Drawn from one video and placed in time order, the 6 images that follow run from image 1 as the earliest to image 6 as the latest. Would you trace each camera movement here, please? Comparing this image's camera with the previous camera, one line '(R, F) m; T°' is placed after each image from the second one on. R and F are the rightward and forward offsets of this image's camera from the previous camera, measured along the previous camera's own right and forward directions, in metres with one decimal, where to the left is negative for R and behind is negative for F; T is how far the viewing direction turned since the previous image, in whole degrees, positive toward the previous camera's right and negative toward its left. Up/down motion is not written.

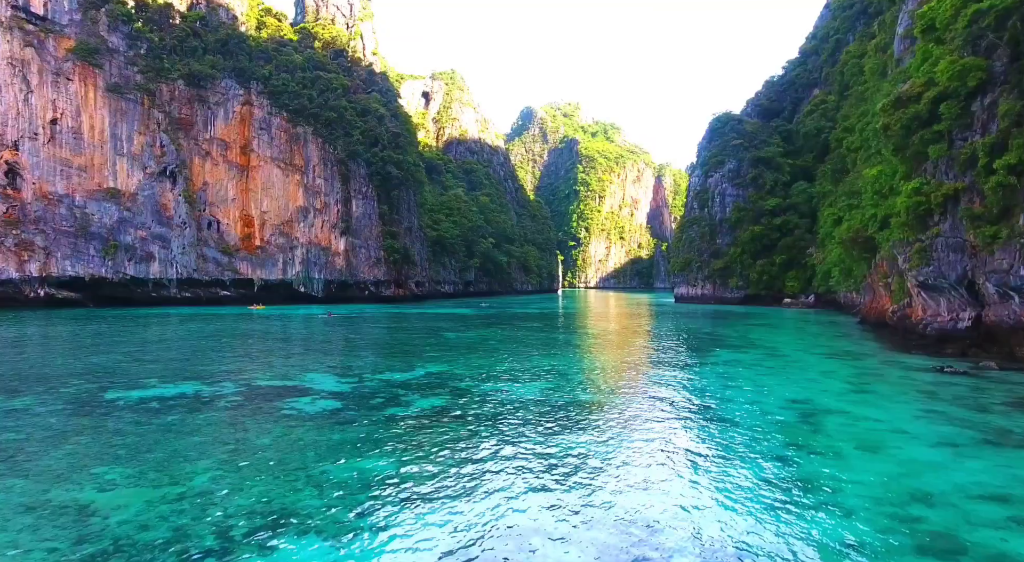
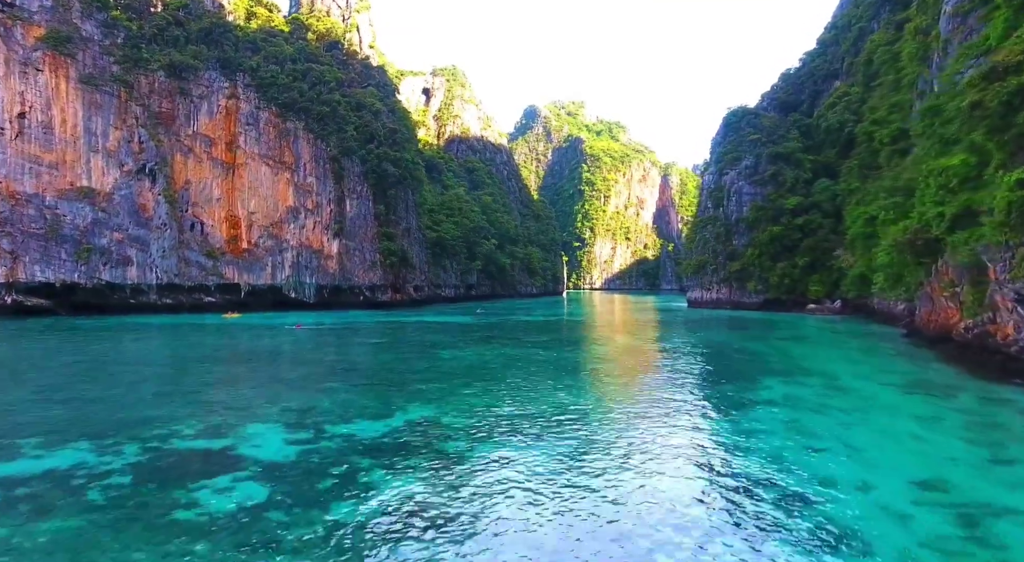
(0.0, +2.4) m; 0°
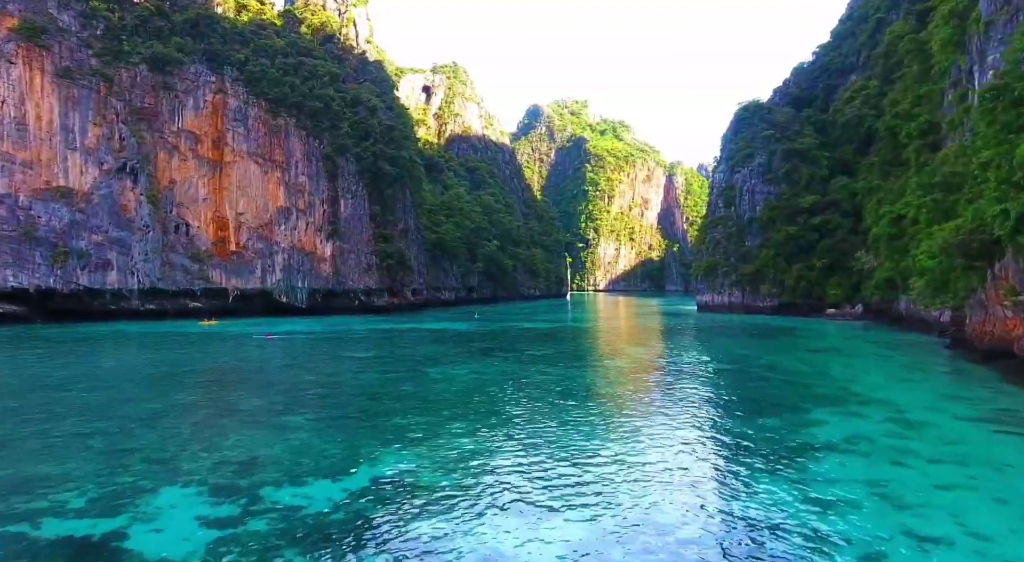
(+0.1, +1.8) m; 0°
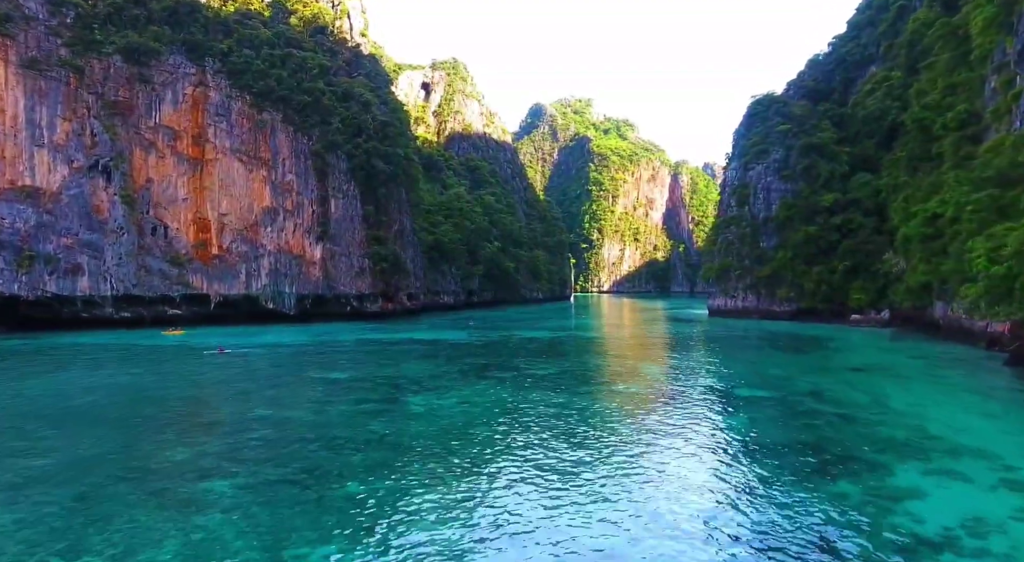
(+0.1, +2.1) m; 0°
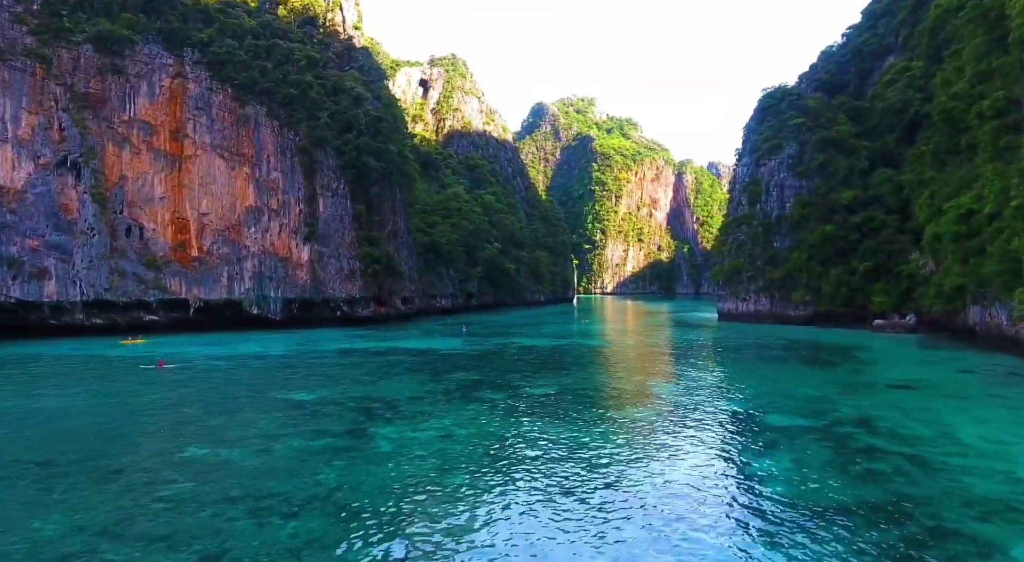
(+0.2, +1.9) m; 0°
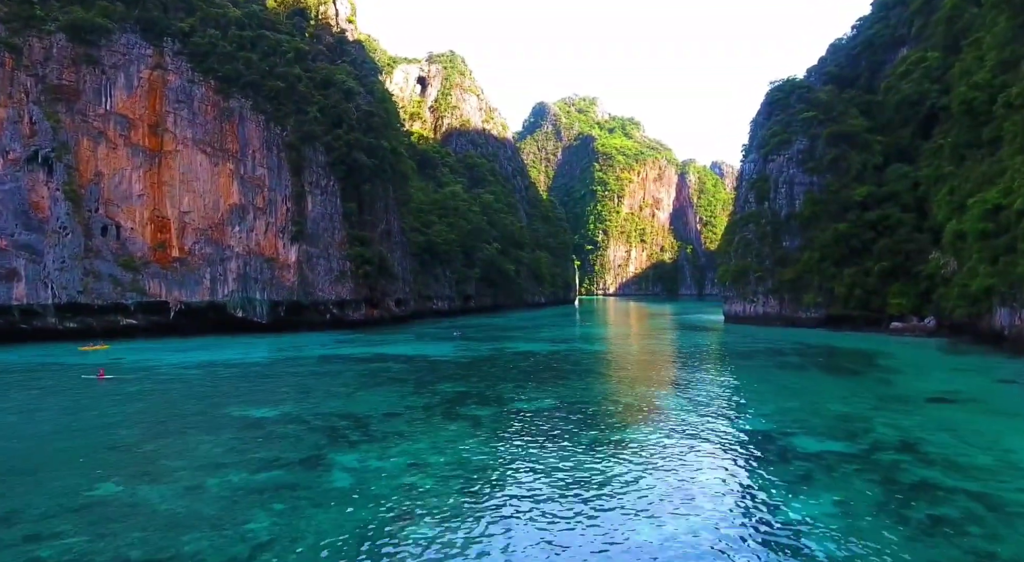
(+0.2, +1.4) m; 0°
